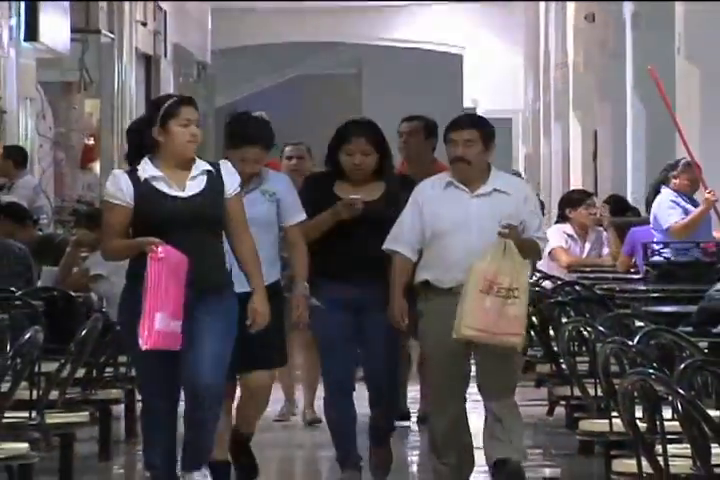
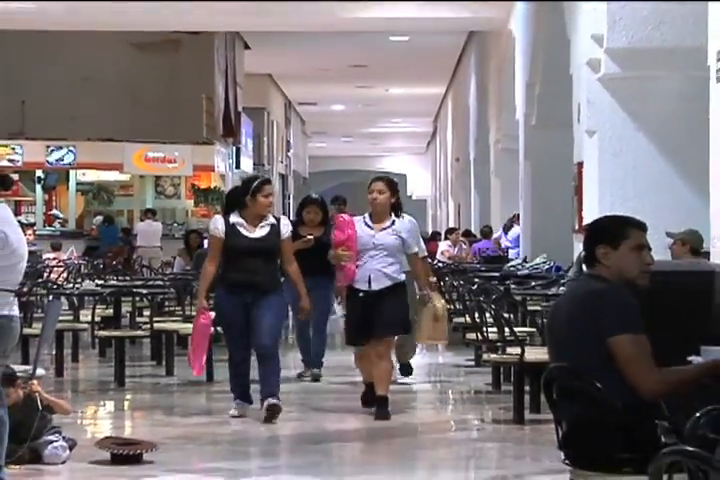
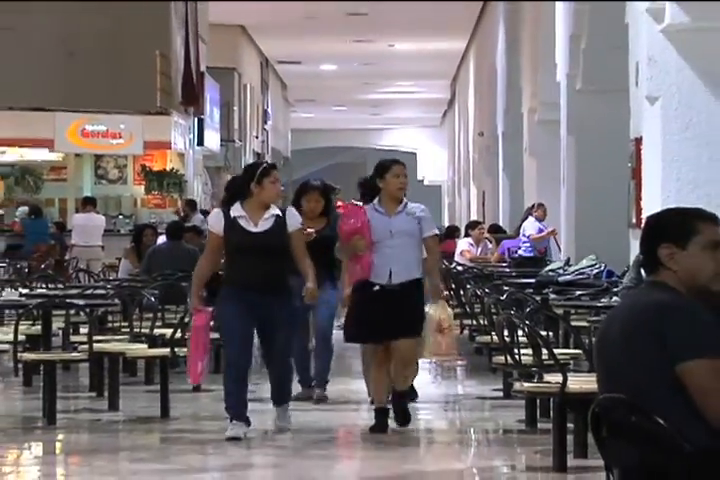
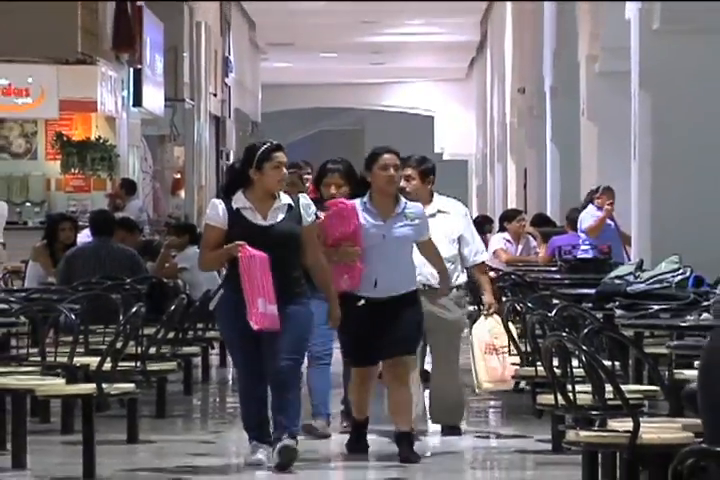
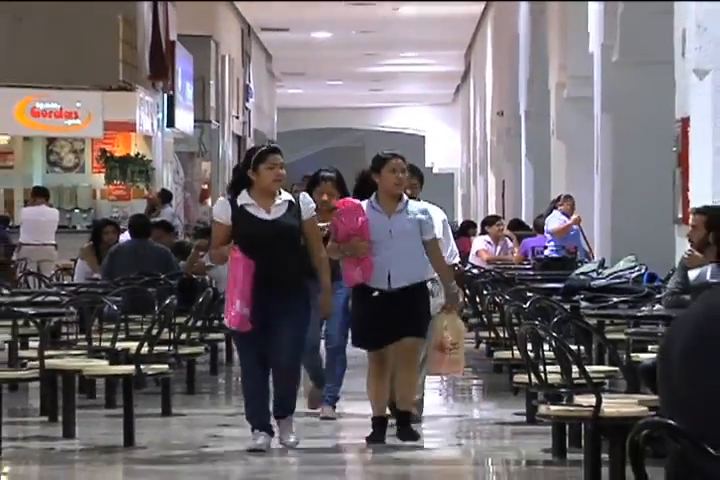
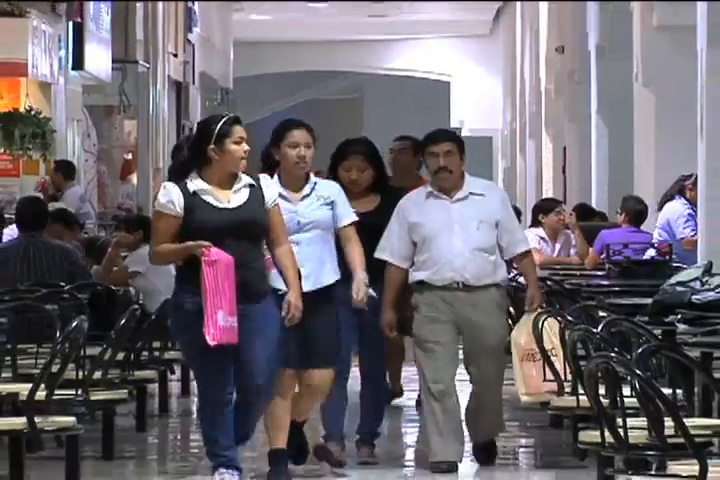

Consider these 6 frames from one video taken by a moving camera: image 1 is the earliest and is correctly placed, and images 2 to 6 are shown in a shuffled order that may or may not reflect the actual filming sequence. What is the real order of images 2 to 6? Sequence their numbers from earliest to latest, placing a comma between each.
6, 4, 5, 3, 2
